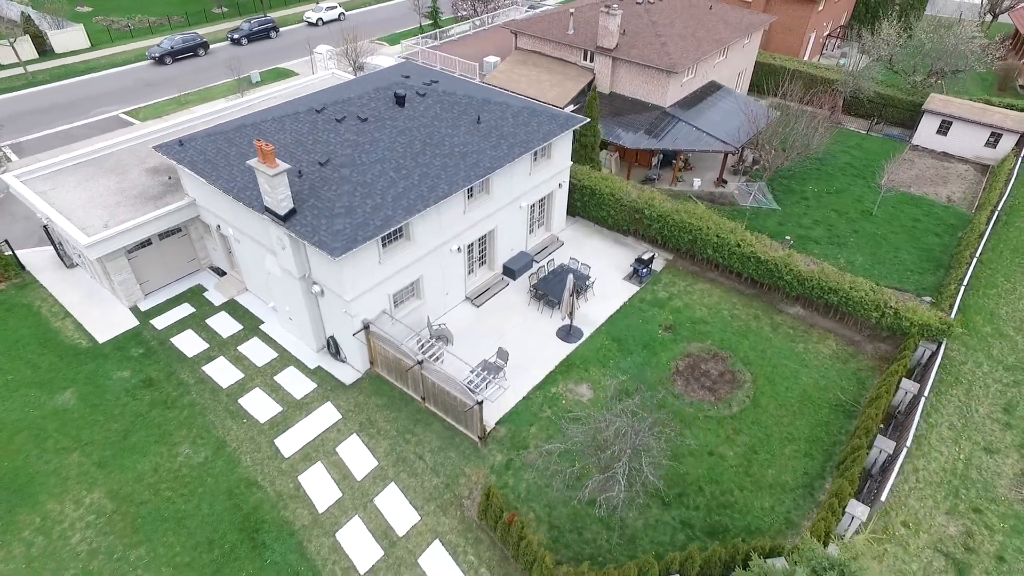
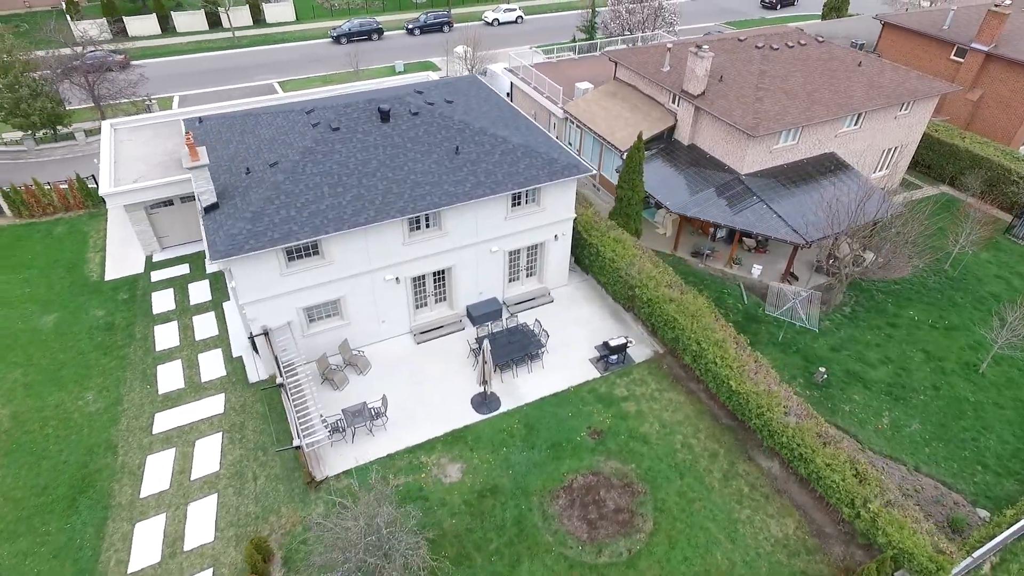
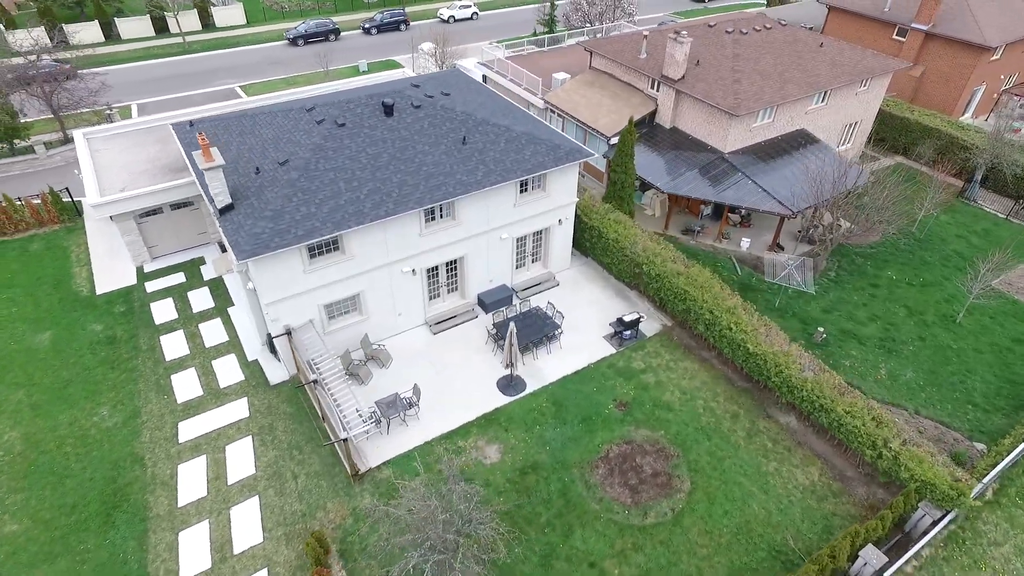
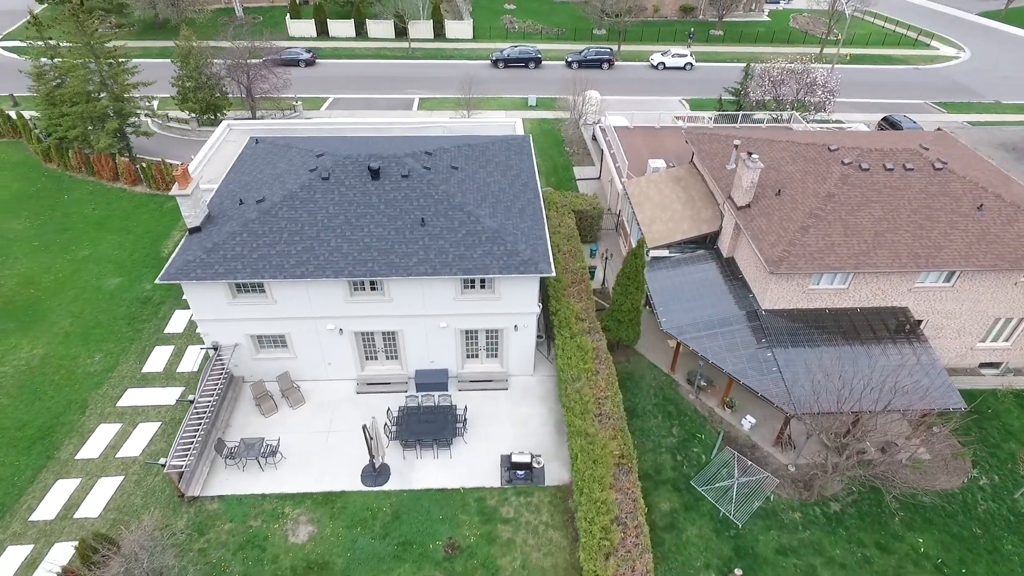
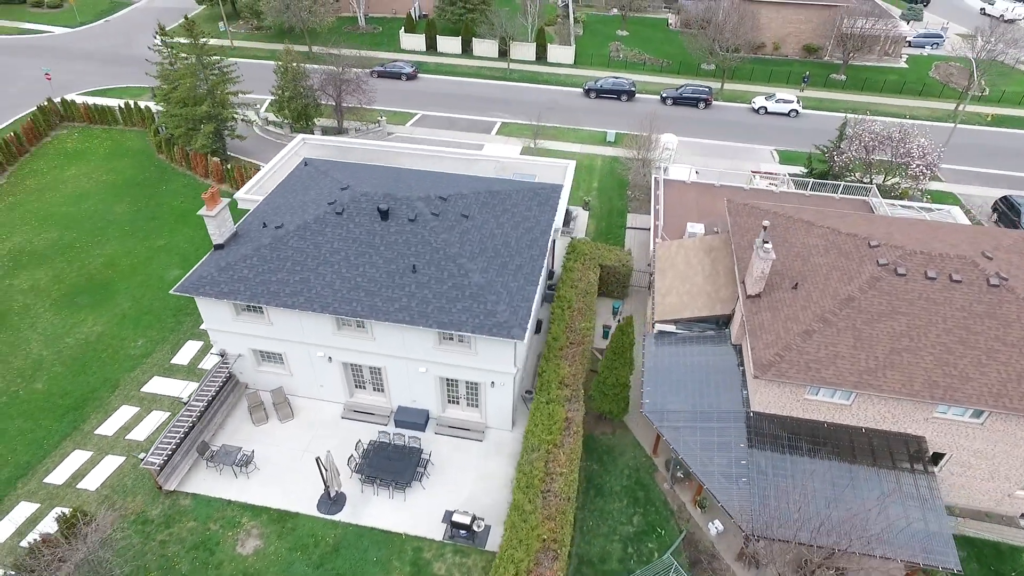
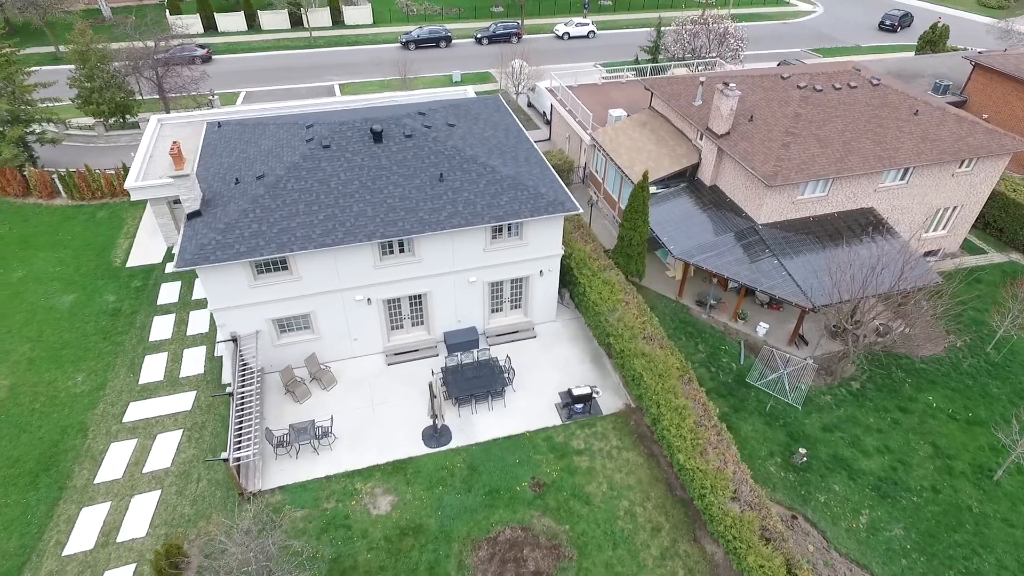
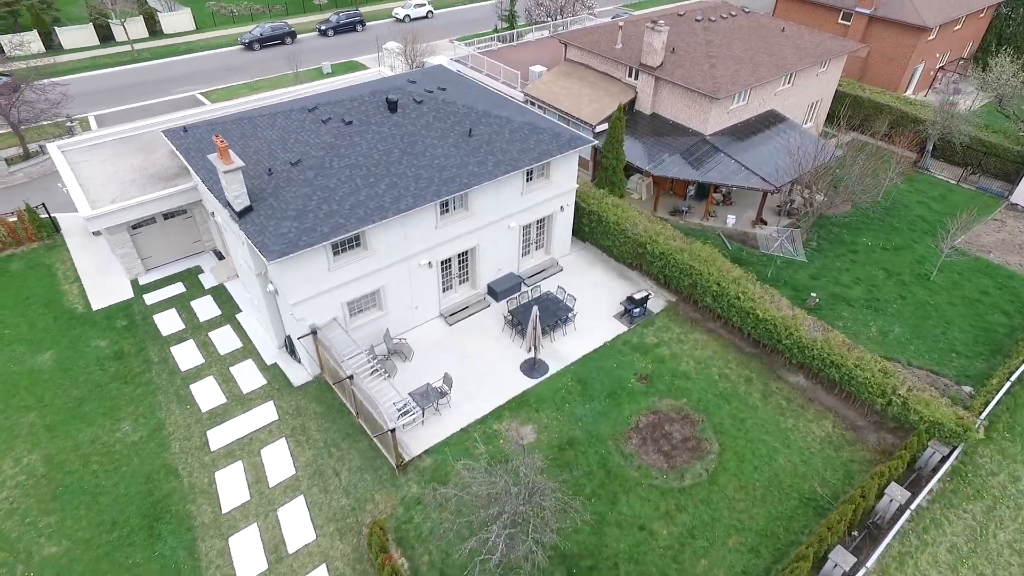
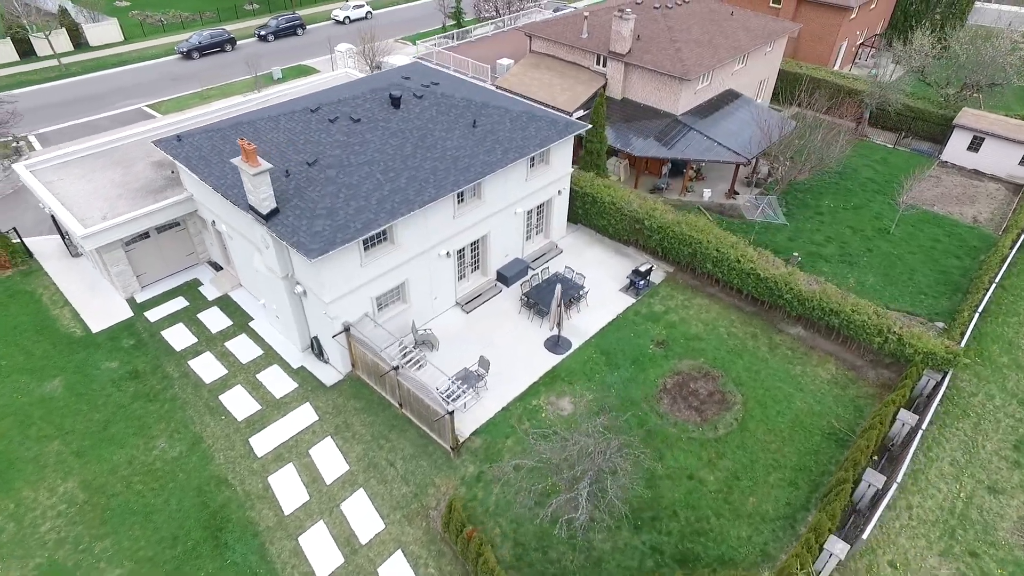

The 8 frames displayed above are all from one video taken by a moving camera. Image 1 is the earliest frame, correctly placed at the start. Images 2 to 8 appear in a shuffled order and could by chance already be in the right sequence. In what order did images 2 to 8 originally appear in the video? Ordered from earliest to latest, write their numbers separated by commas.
8, 7, 3, 2, 6, 4, 5
